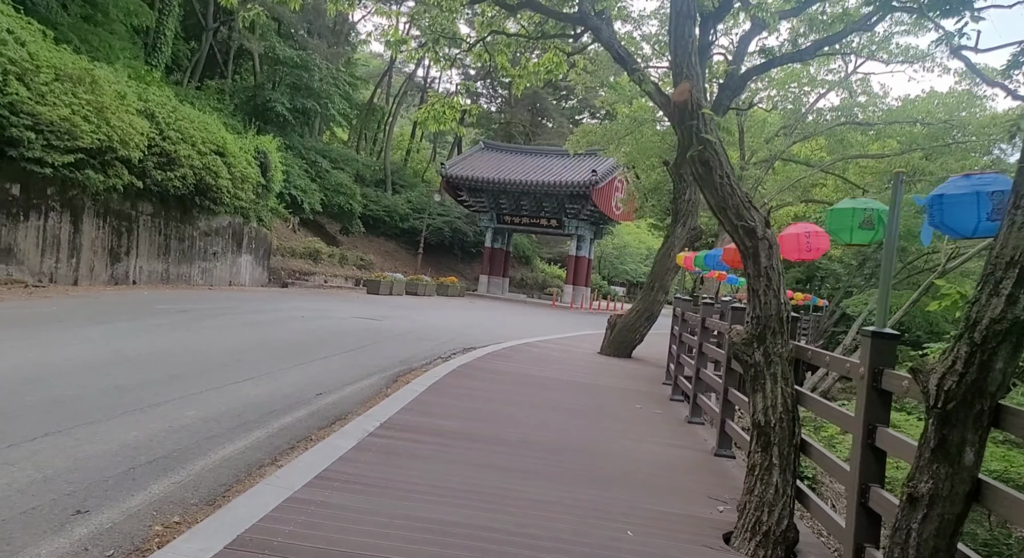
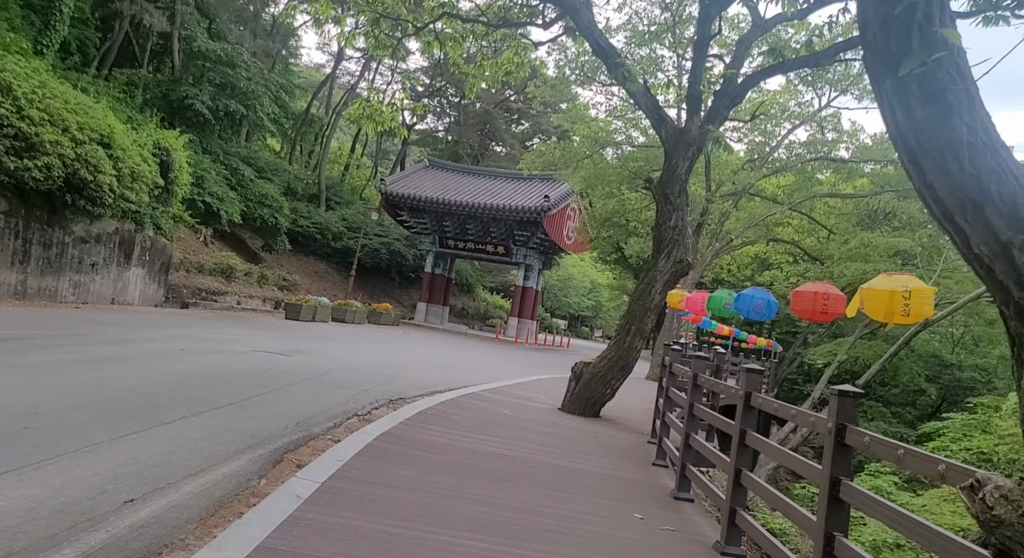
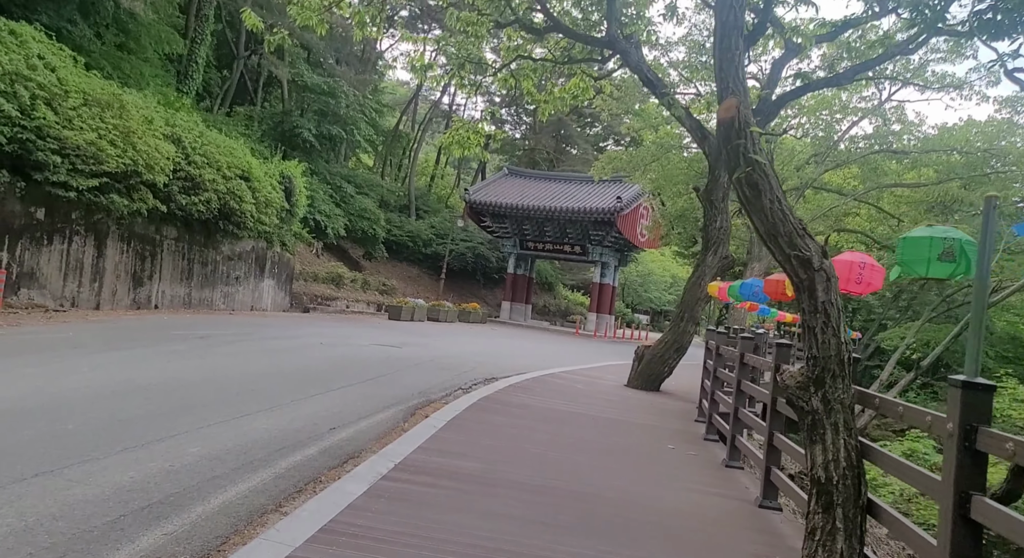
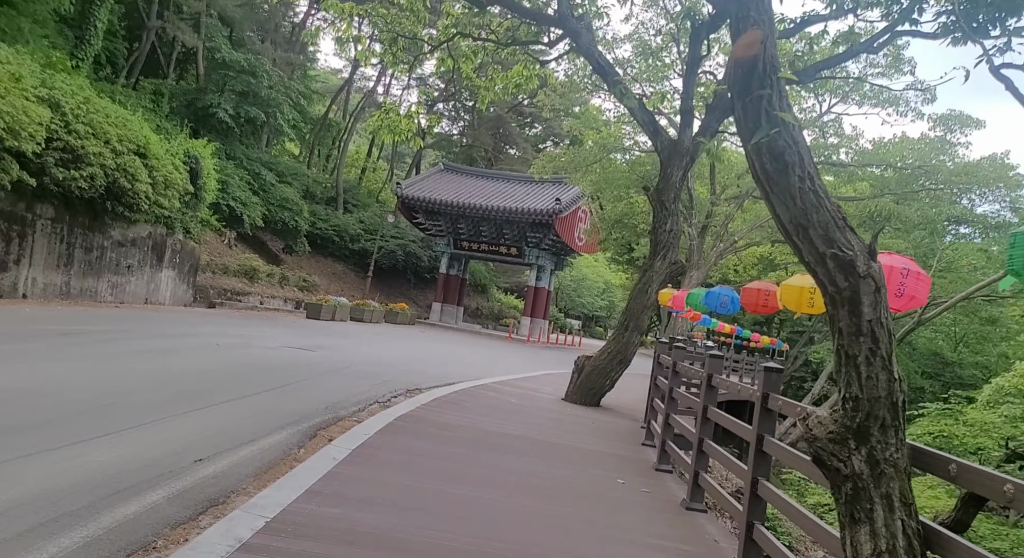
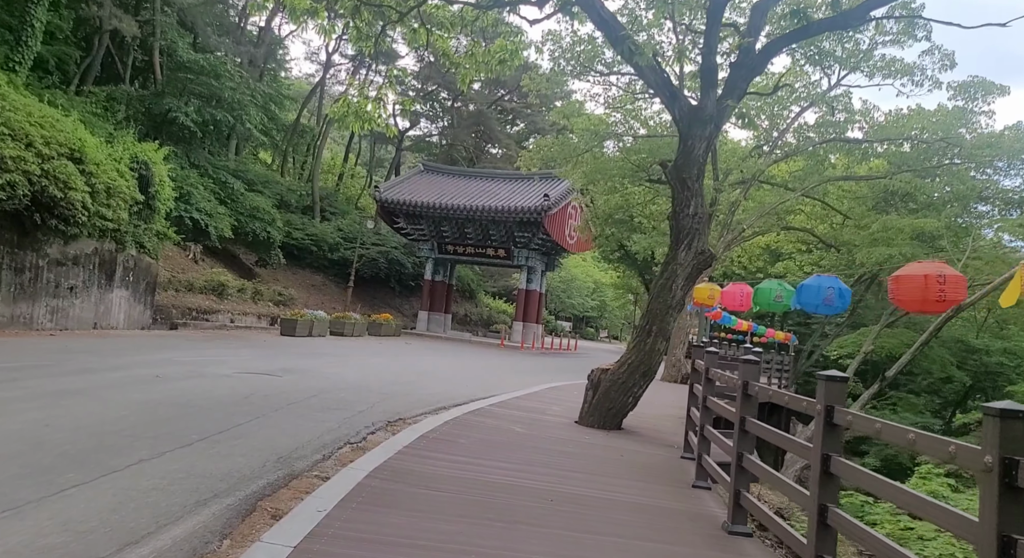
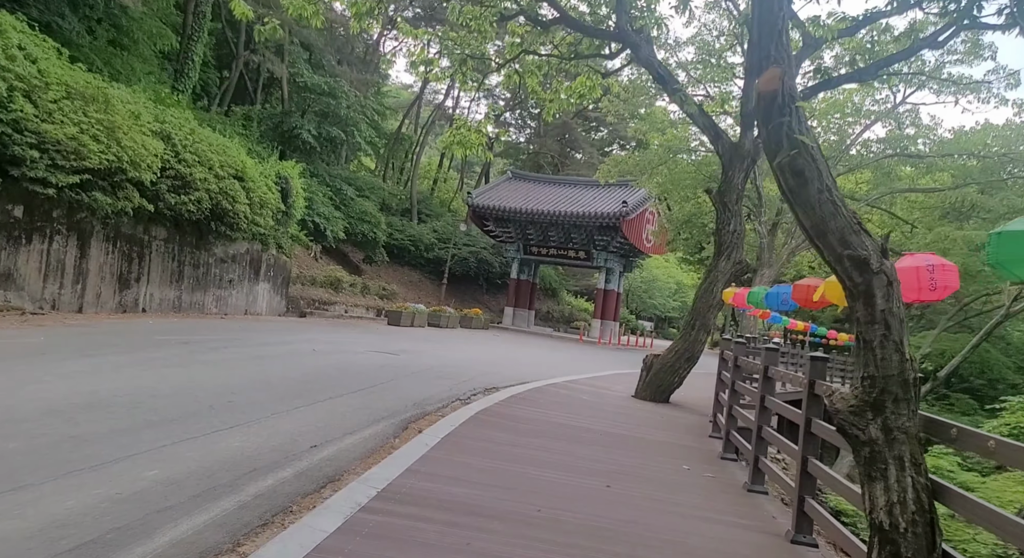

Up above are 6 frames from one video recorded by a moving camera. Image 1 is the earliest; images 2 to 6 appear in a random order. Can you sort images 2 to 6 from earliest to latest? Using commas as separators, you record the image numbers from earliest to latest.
3, 6, 4, 2, 5
